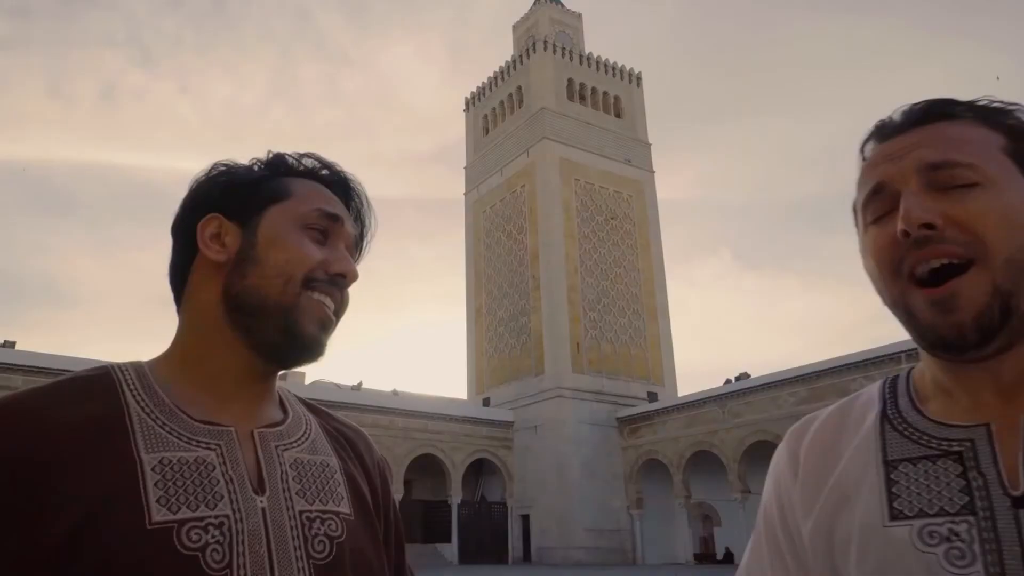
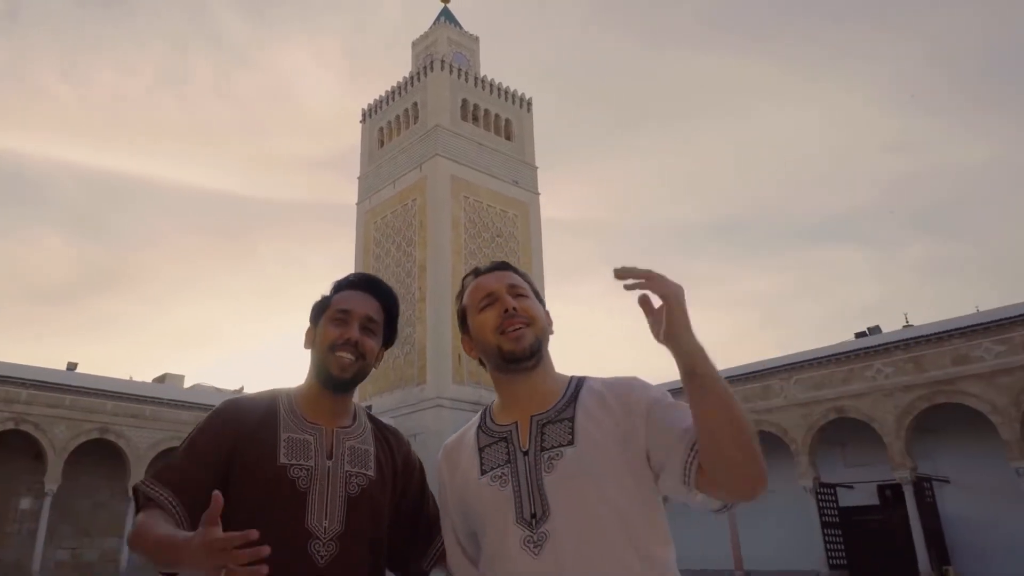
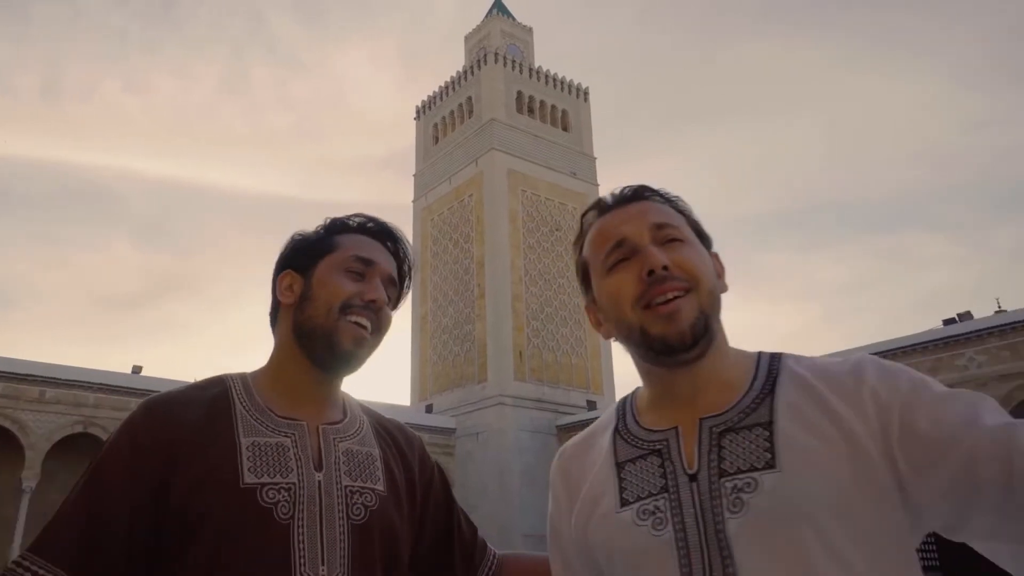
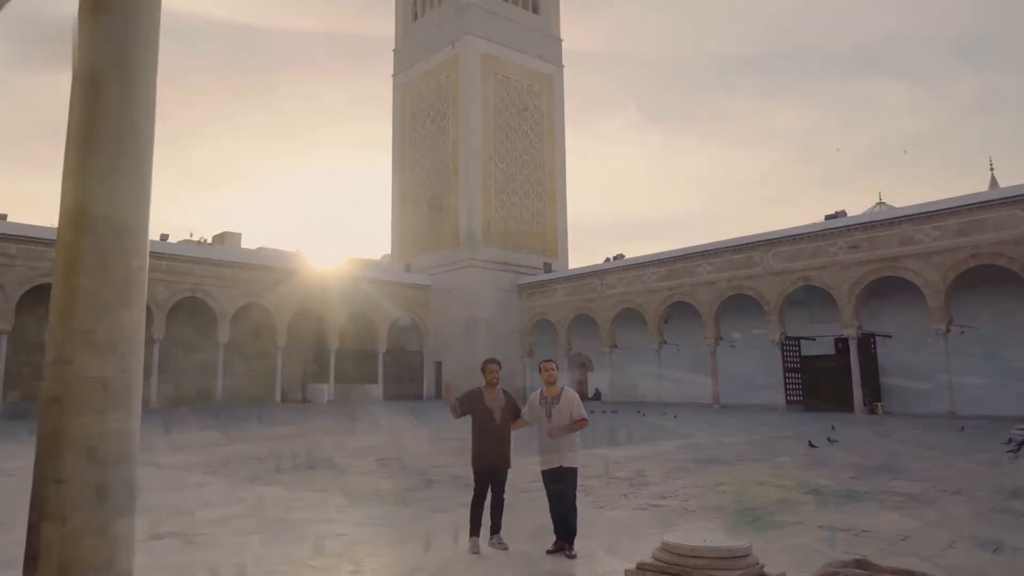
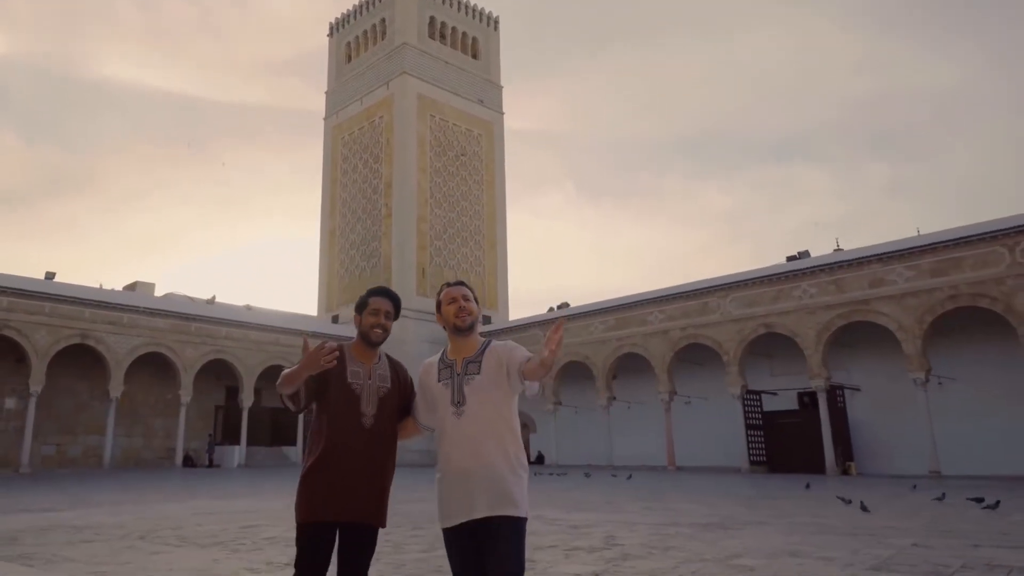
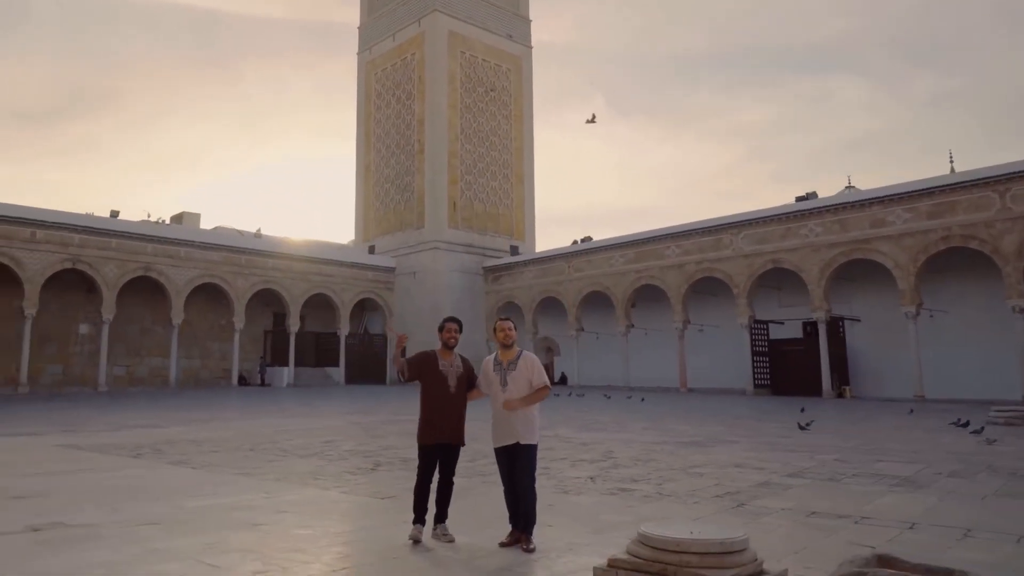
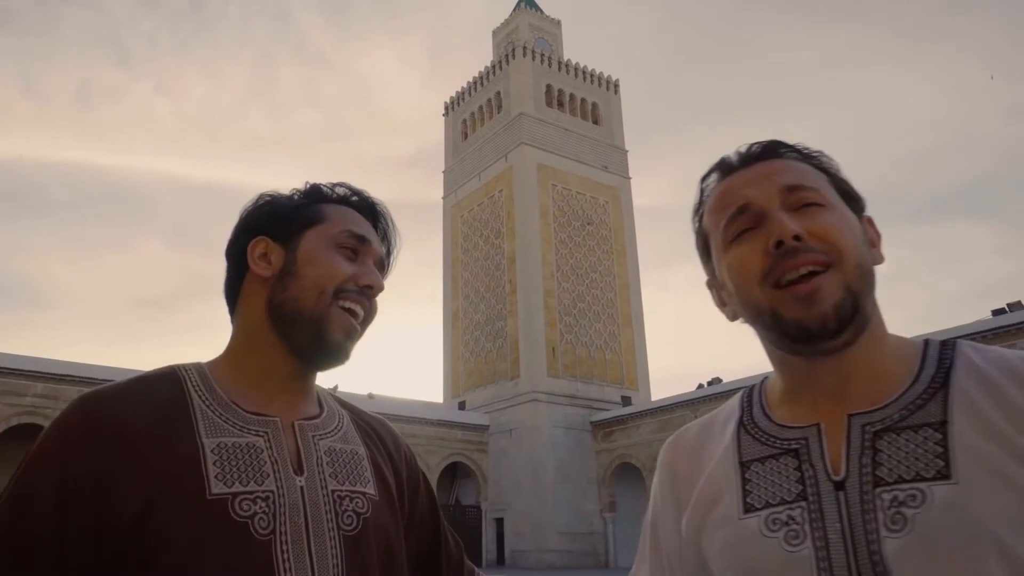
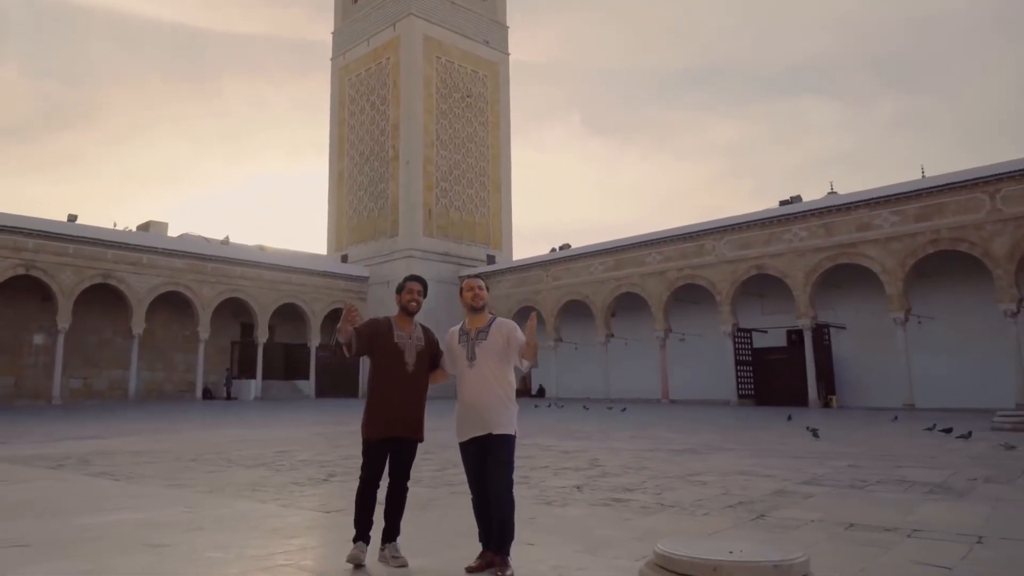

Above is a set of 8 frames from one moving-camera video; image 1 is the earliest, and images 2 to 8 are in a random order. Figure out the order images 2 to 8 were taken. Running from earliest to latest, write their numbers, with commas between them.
7, 3, 2, 5, 8, 6, 4
